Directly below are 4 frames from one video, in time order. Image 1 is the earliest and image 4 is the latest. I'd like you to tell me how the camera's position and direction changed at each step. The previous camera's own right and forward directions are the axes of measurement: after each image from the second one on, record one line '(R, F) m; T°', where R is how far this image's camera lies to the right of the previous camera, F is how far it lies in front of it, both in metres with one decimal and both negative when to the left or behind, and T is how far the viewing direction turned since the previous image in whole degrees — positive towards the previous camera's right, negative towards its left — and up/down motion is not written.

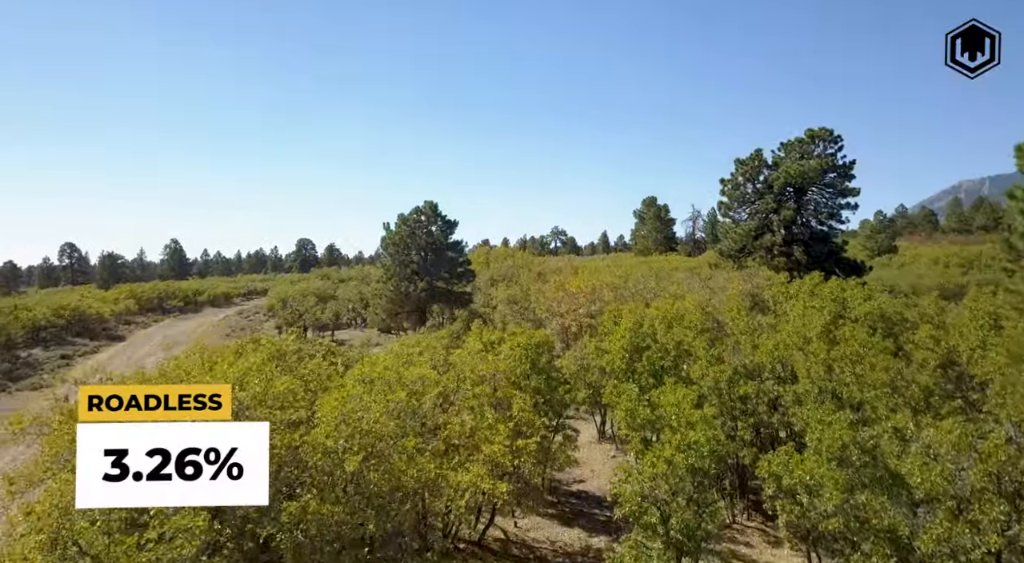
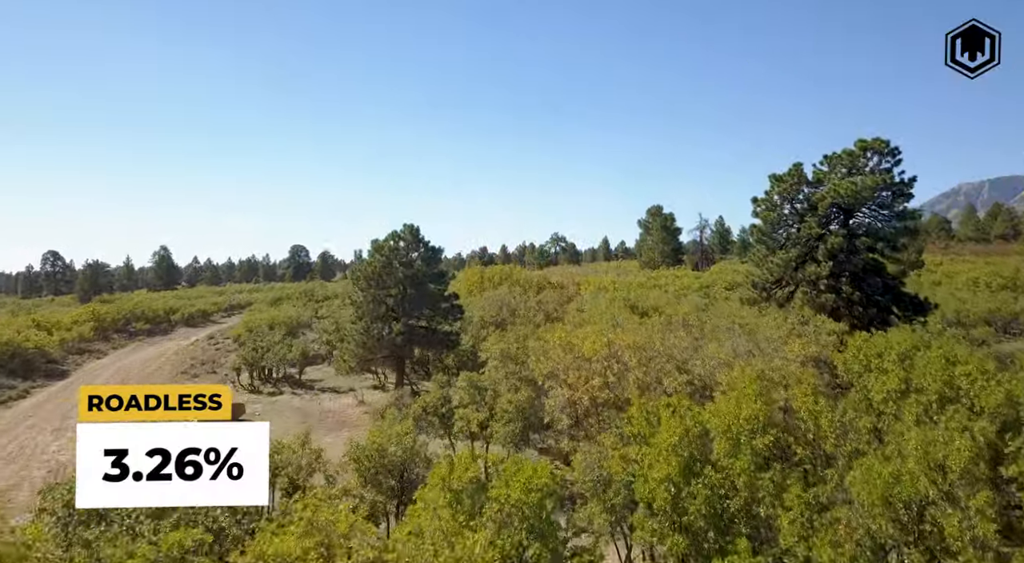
(+0.2, +7.0) m; 0°
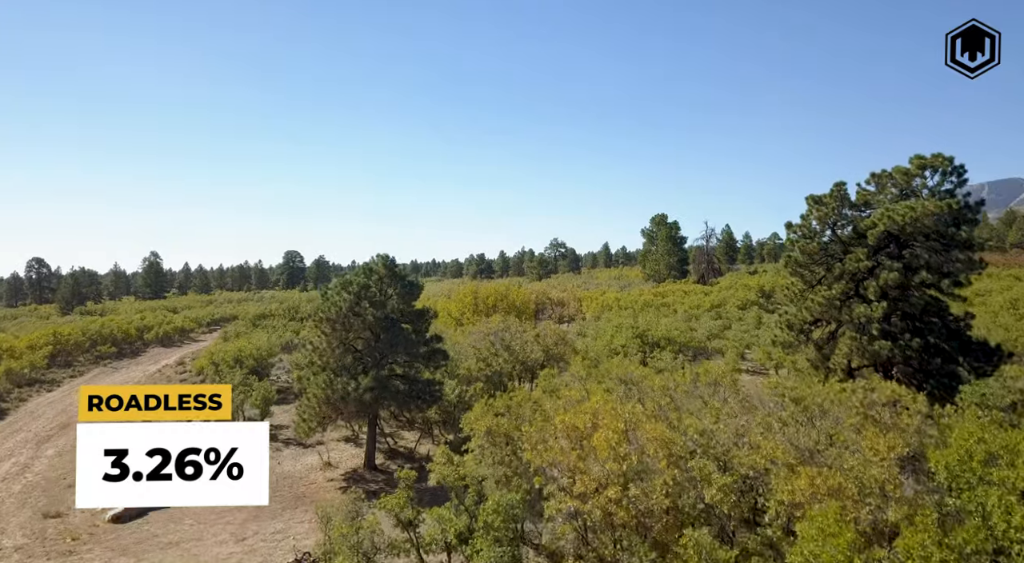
(+0.3, +5.8) m; 0°
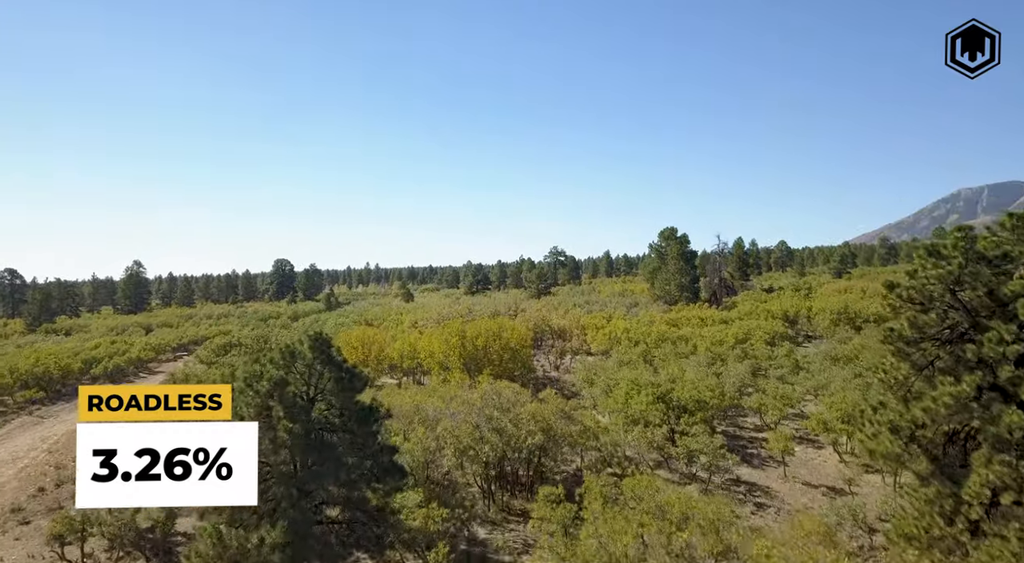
(+0.5, +9.9) m; 0°
